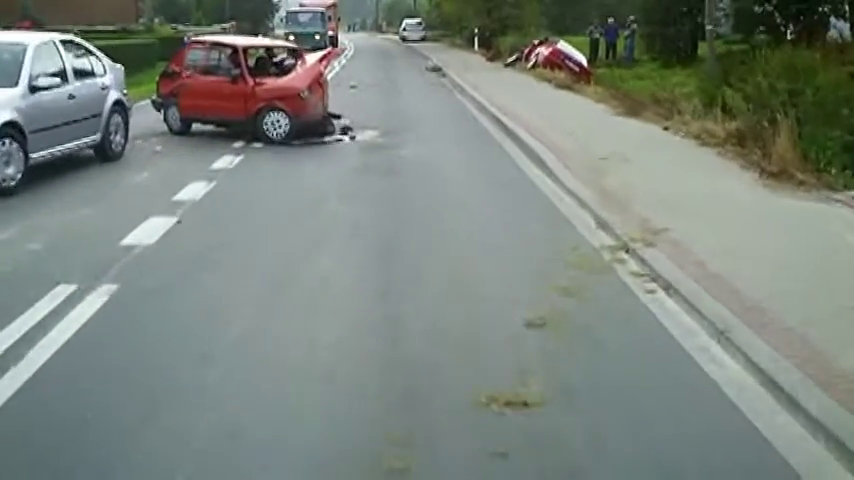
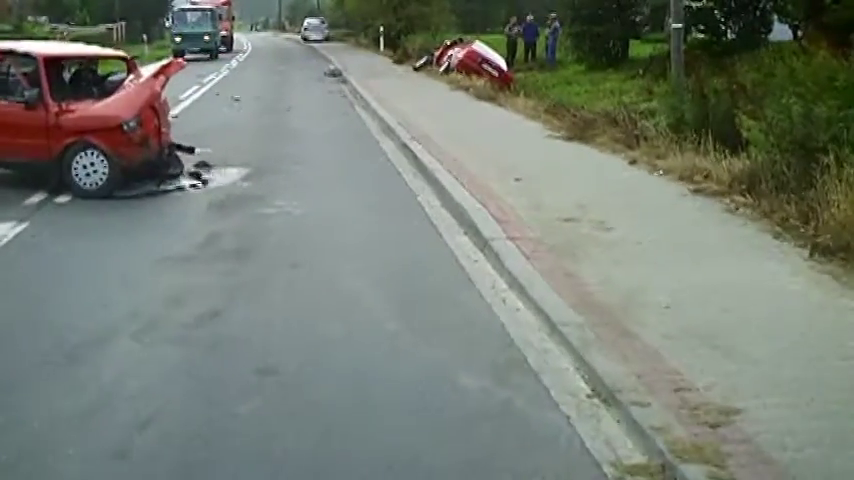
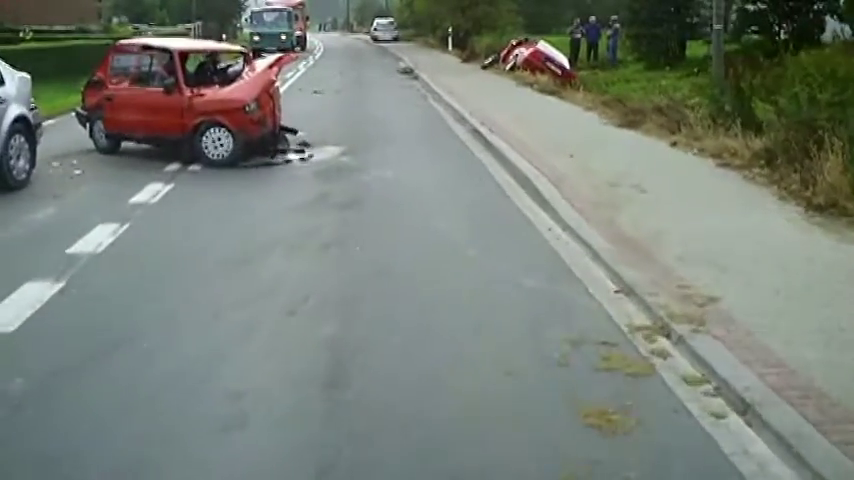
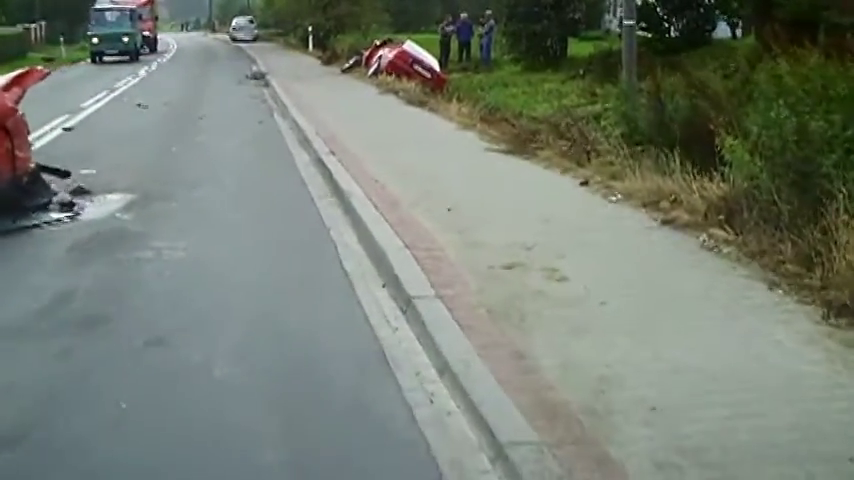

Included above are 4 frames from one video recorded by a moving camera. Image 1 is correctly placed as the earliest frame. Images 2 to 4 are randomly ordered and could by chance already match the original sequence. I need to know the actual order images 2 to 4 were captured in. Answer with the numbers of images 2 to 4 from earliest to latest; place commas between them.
3, 2, 4
